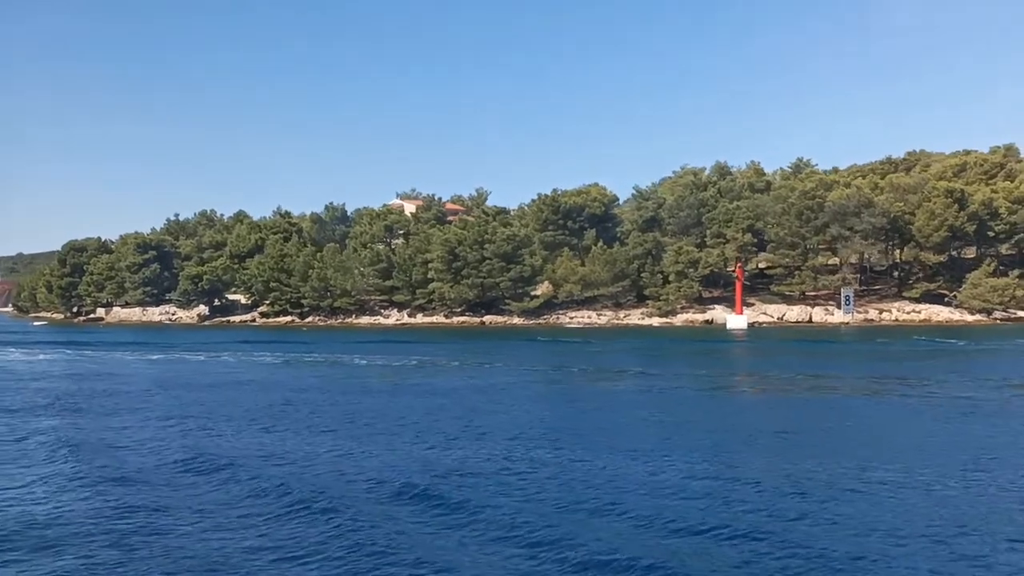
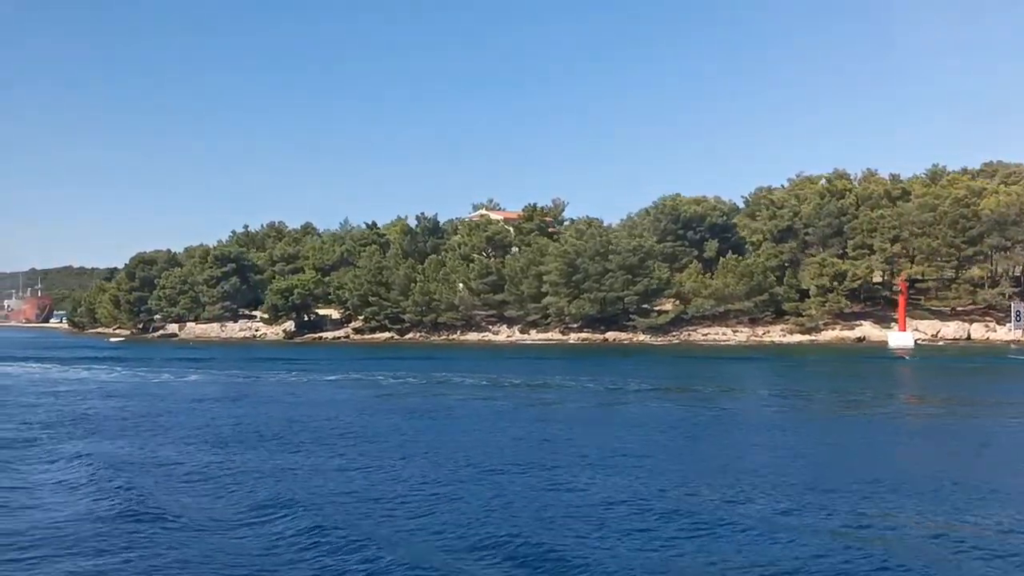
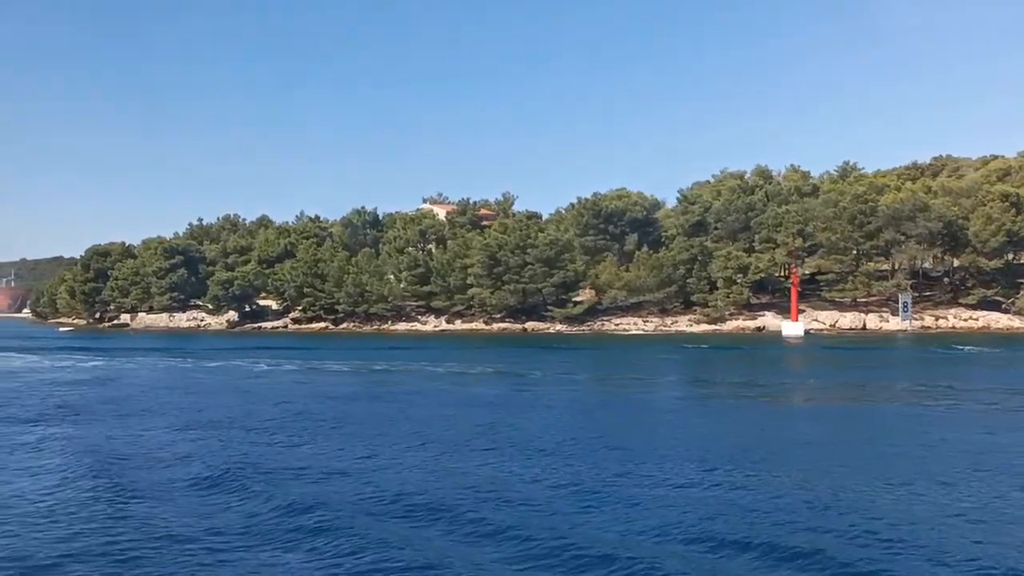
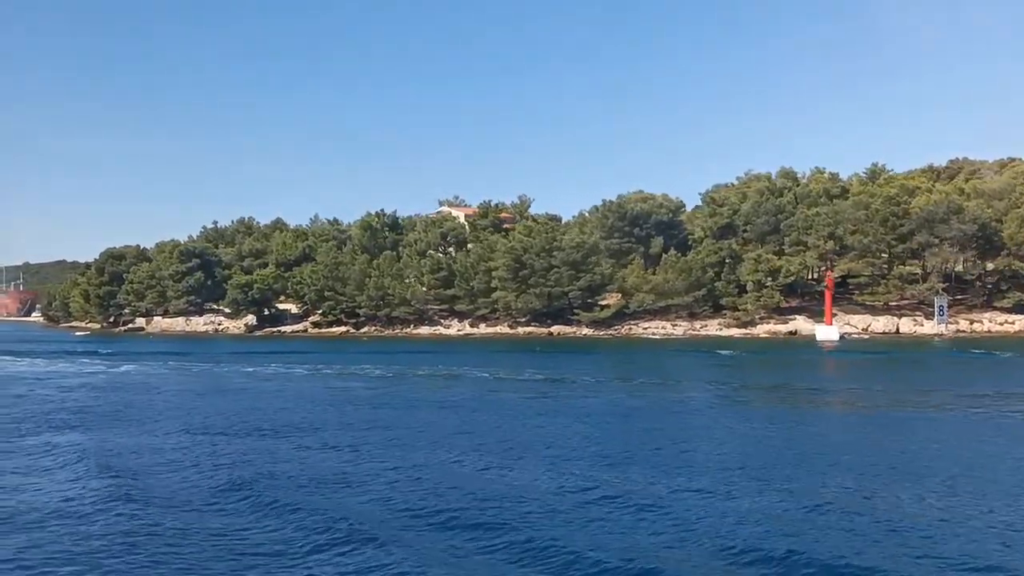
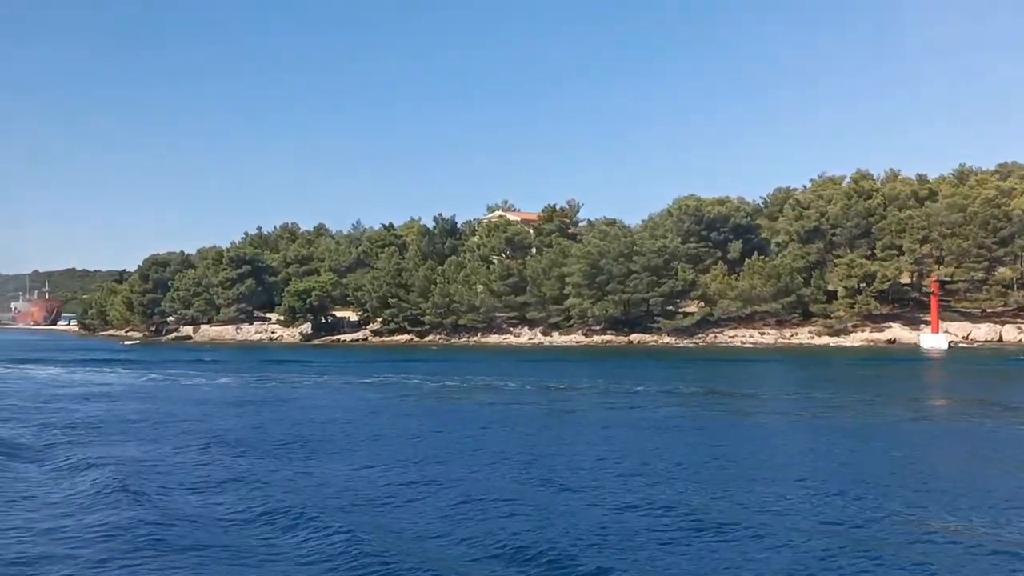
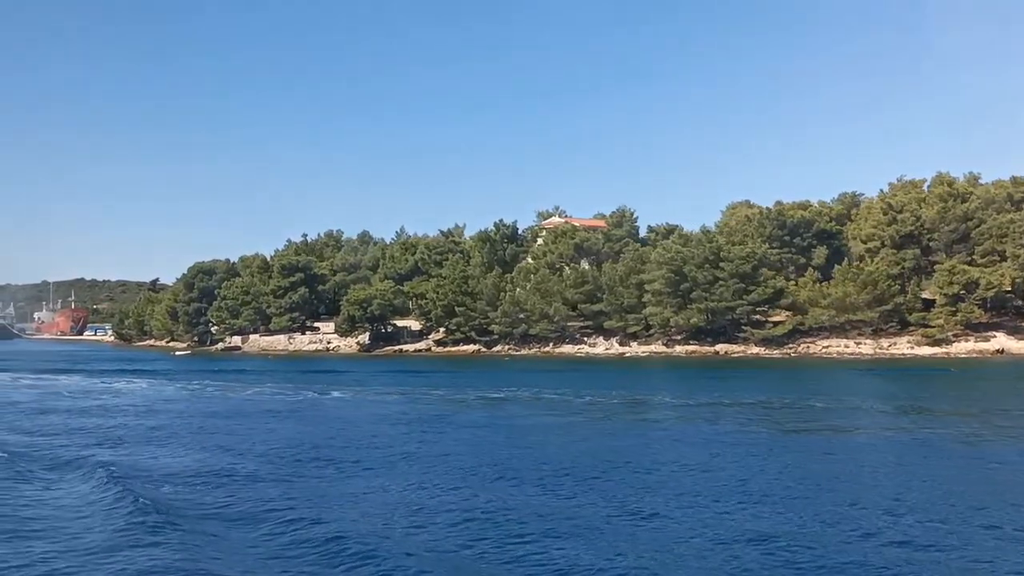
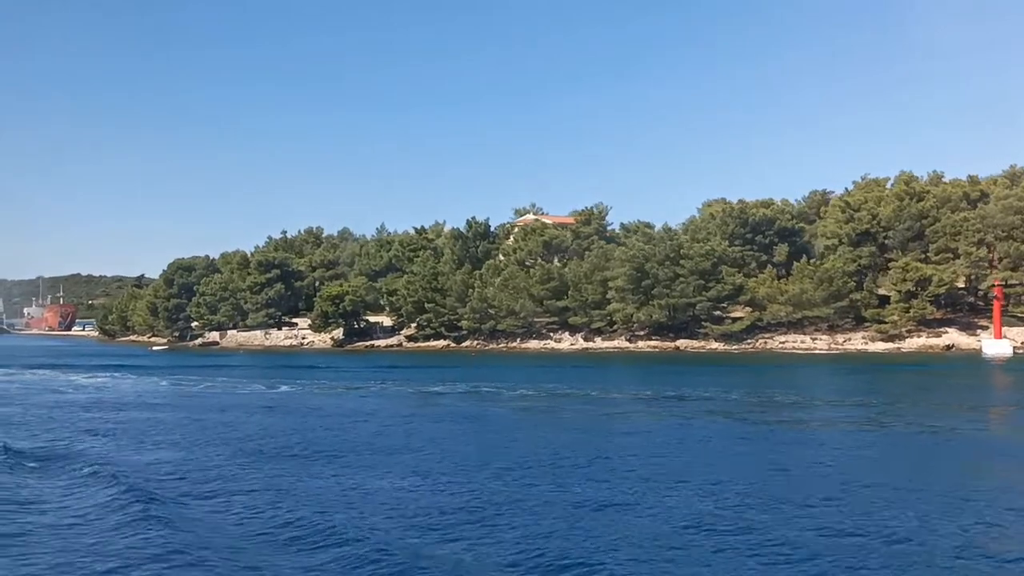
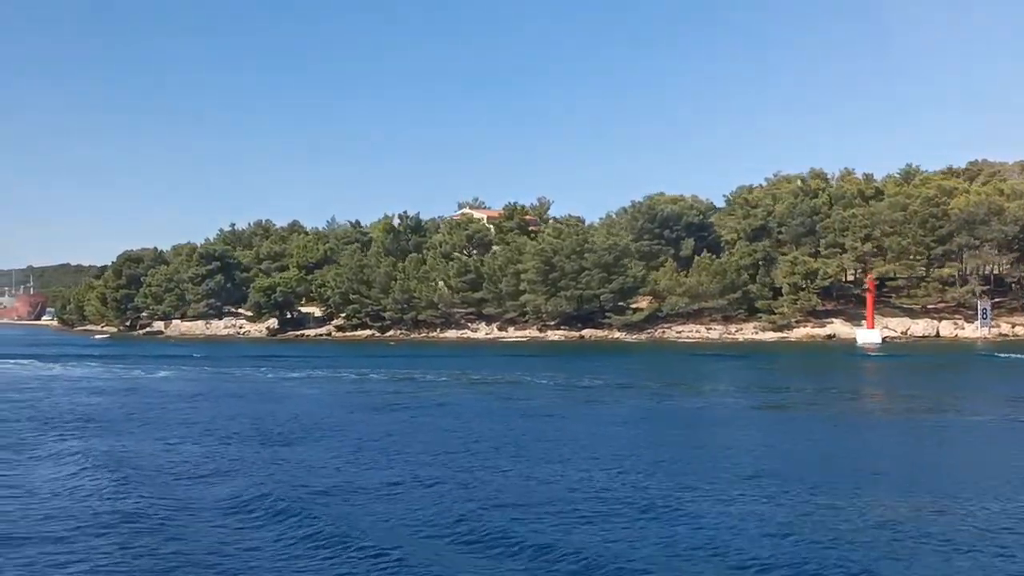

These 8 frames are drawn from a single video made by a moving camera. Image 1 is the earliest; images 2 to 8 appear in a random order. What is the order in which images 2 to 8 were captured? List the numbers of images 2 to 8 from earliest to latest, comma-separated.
3, 4, 8, 2, 5, 7, 6
